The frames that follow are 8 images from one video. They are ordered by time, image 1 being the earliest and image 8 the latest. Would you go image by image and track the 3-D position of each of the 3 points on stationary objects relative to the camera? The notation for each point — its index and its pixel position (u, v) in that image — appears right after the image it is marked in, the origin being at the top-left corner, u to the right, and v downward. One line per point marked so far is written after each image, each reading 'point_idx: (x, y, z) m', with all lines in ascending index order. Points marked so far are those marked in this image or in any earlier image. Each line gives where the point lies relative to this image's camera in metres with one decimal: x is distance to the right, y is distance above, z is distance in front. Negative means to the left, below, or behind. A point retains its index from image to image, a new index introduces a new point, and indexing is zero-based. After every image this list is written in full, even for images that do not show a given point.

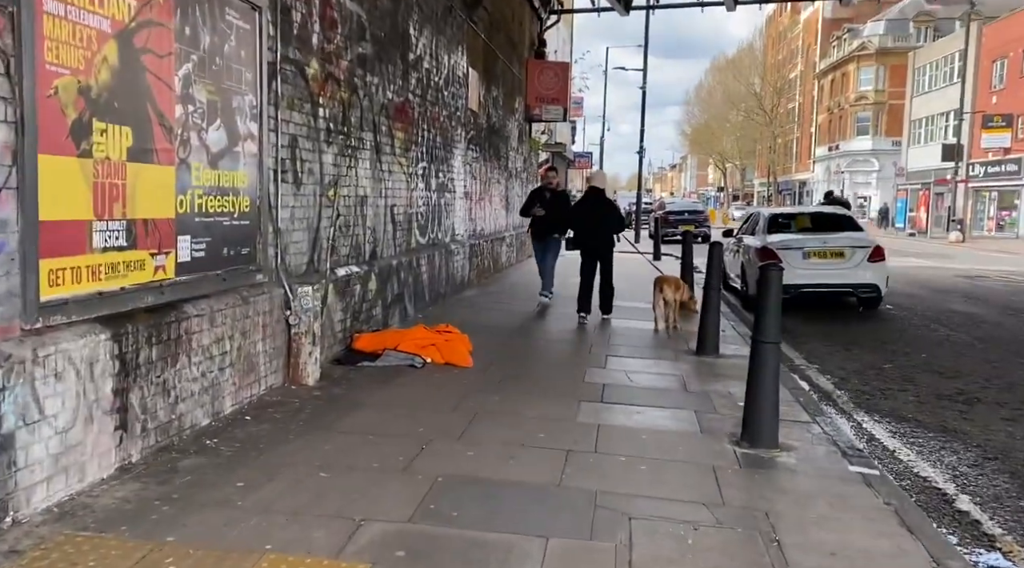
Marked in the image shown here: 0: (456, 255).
0: (-0.7, +0.4, +12.0) m
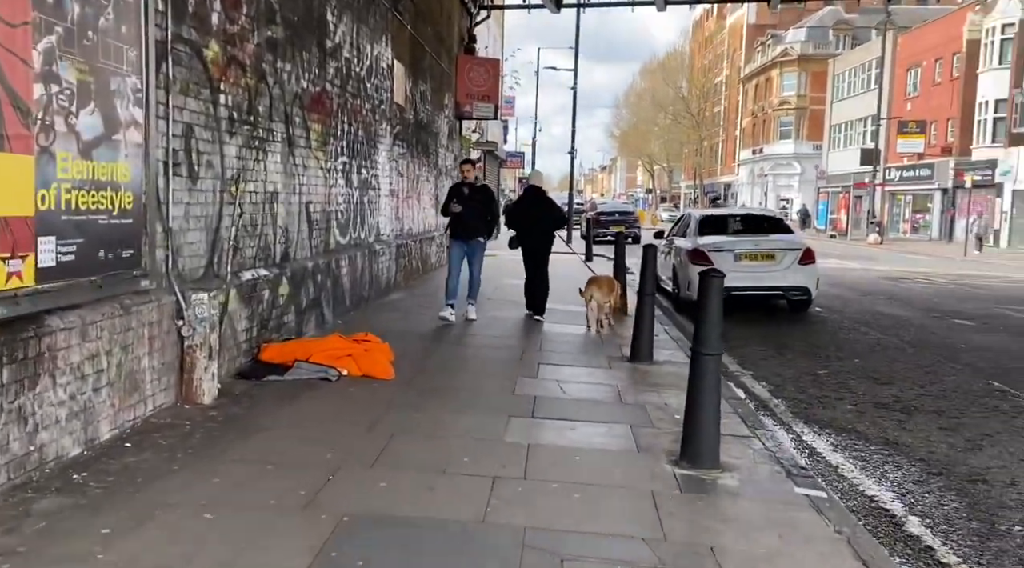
0: (-1.7, +0.4, +11.4) m
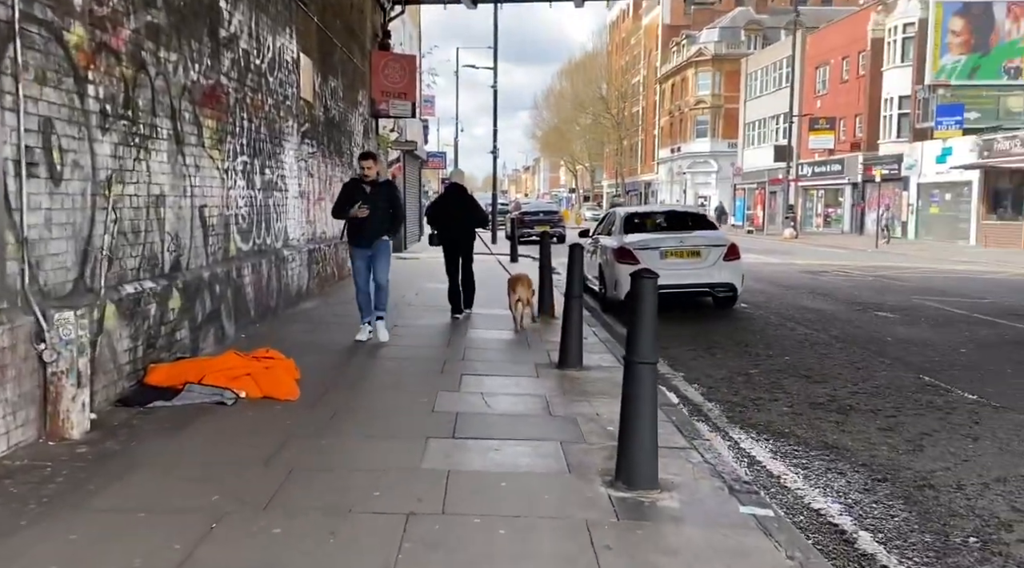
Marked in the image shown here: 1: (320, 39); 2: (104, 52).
0: (-2.7, +0.3, +10.7) m
1: (-2.8, +3.6, +13.0) m
2: (-2.4, +1.4, +5.3) m
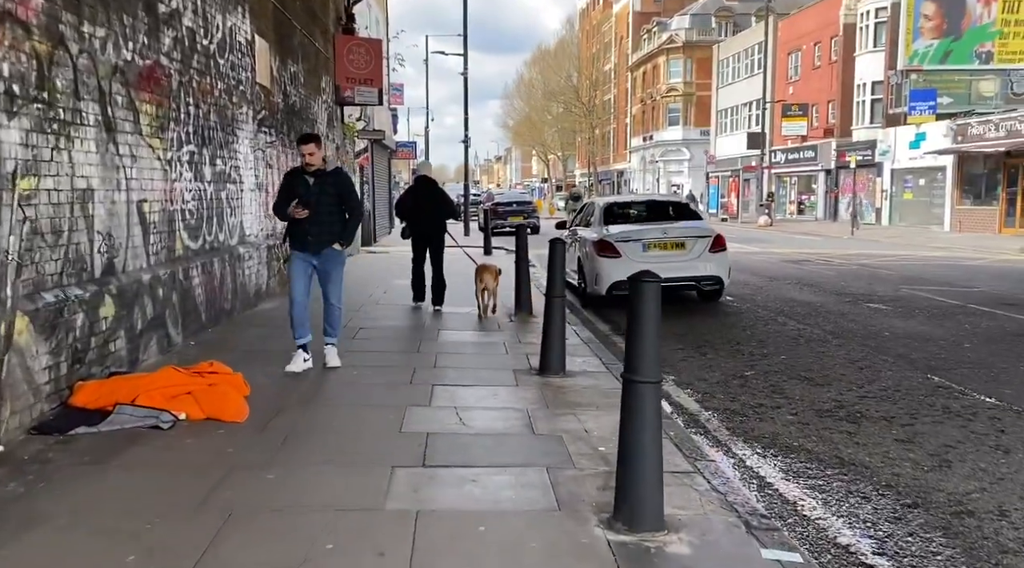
0: (-3.0, +0.3, +10.0) m
1: (-3.2, +3.6, +12.2) m
2: (-2.6, +1.3, +4.5) m
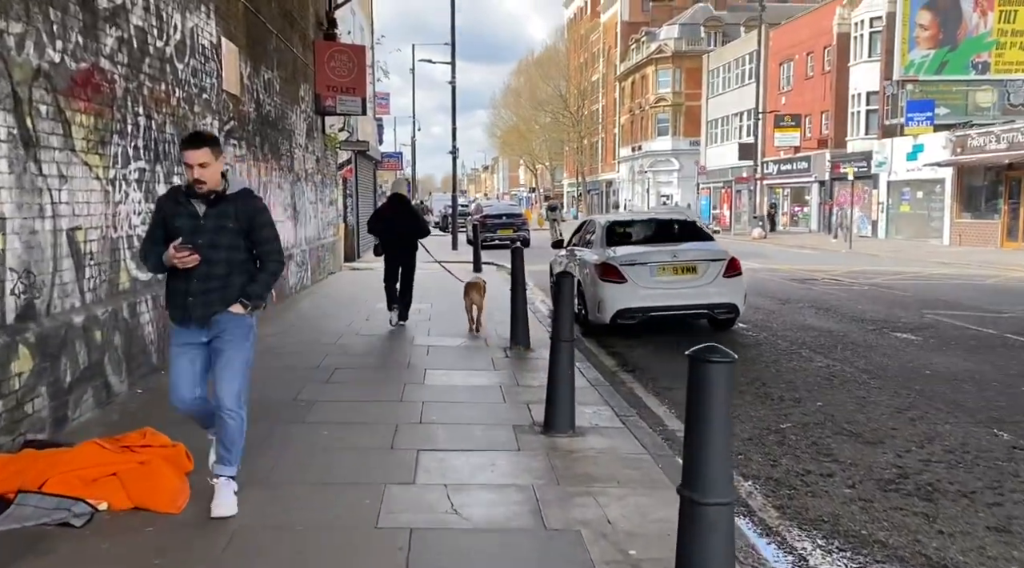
0: (-3.0, 0.0, +8.9) m
1: (-3.3, +3.3, +11.2) m
2: (-2.5, +1.1, +3.5) m
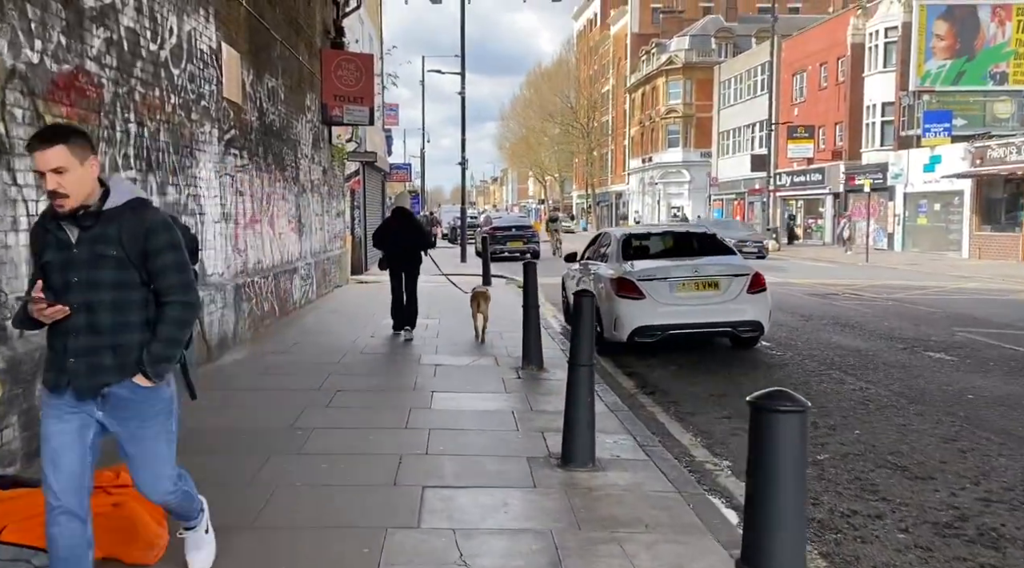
0: (-2.9, -0.2, +8.5) m
1: (-3.2, +3.1, +10.8) m
2: (-2.5, +1.0, +3.1) m
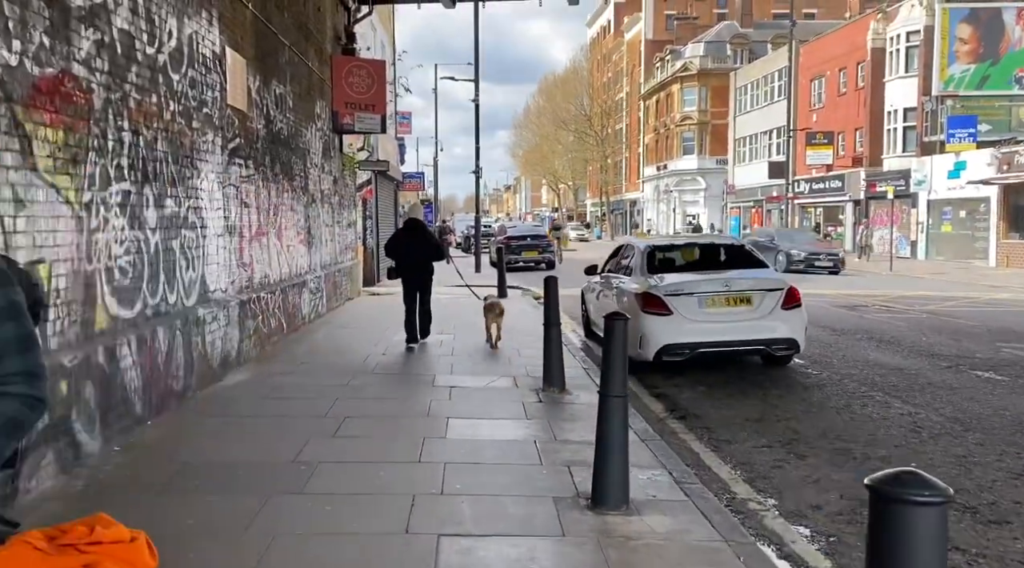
0: (-2.7, -0.3, +8.0) m
1: (-2.9, +2.9, +10.4) m
2: (-2.4, +0.9, +2.6) m
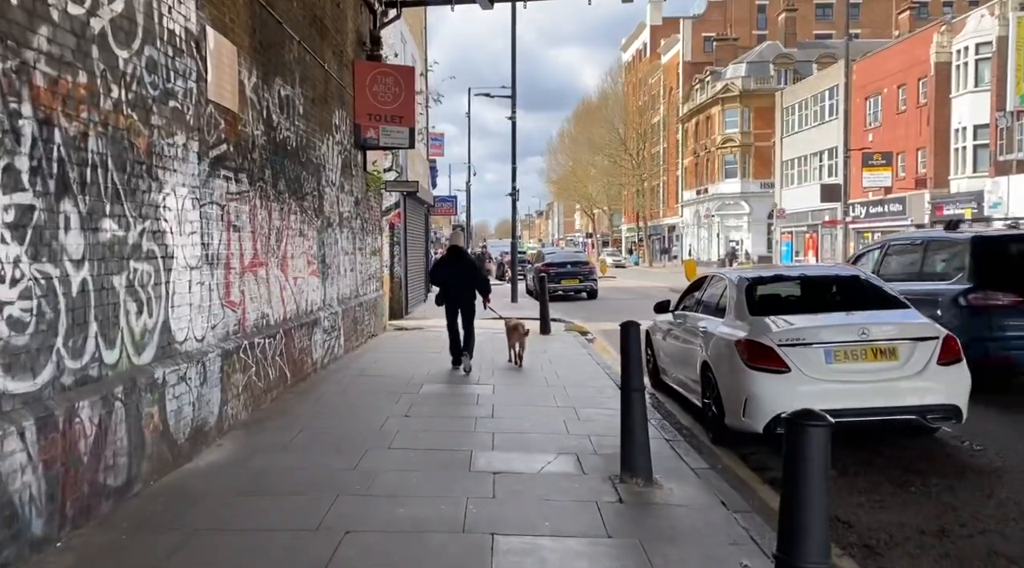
0: (-2.3, -0.7, +6.0) m
1: (-2.4, +2.5, +8.4) m
2: (-2.1, +0.7, +0.6) m
